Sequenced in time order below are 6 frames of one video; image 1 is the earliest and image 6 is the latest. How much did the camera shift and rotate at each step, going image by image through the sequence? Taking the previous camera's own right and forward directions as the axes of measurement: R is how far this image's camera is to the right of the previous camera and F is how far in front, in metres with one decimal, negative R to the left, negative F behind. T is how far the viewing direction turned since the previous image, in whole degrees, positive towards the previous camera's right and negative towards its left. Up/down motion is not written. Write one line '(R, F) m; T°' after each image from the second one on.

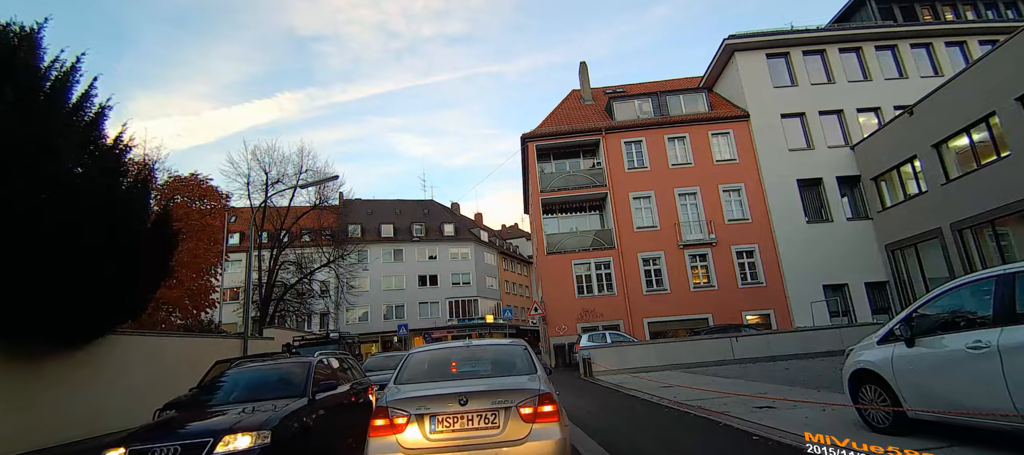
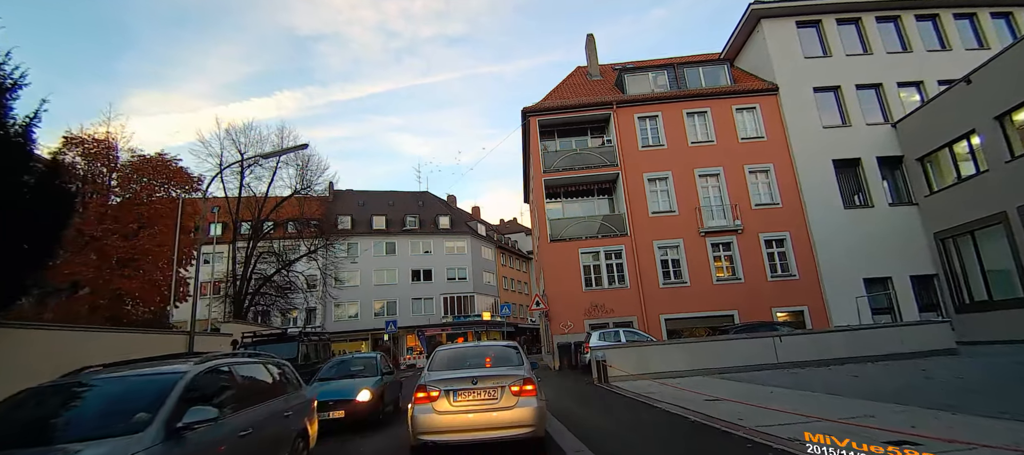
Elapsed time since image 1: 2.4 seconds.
(0.0, +2.7) m; 0°
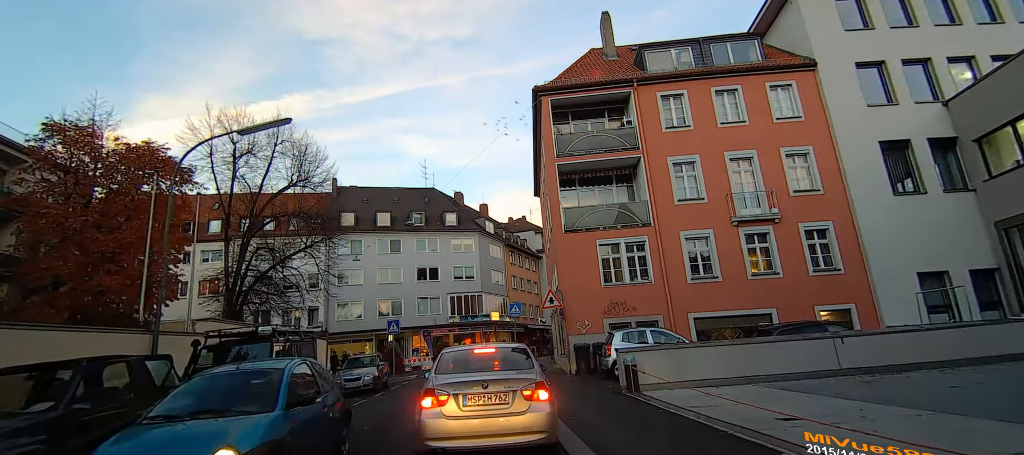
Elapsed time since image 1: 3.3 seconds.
(-0.1, +1.9) m; -1°
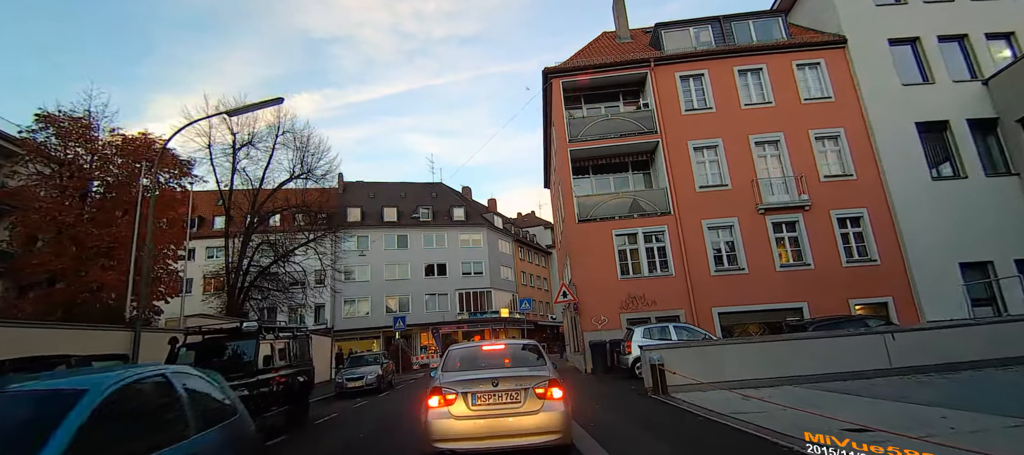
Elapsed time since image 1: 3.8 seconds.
(-0.1, +1.0) m; -1°
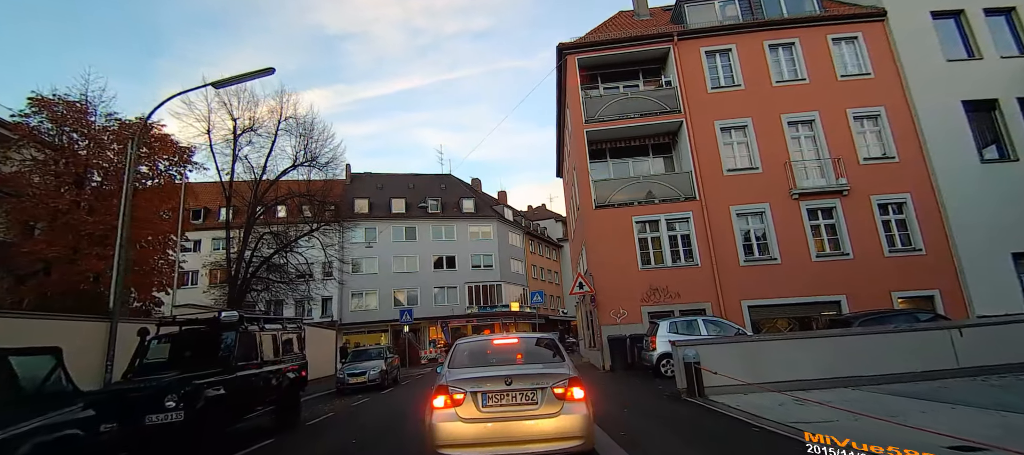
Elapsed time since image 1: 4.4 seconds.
(-0.1, +1.1) m; -1°
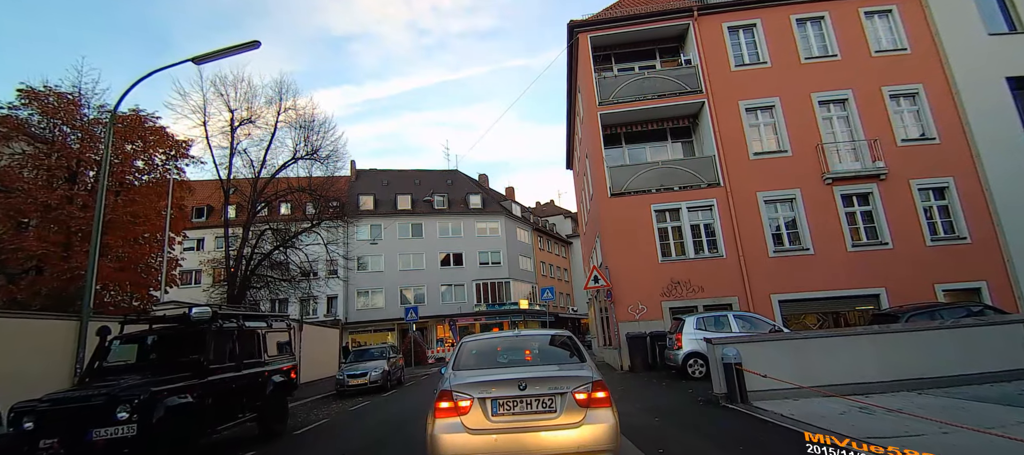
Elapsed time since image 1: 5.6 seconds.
(-0.1, +1.0) m; -1°
